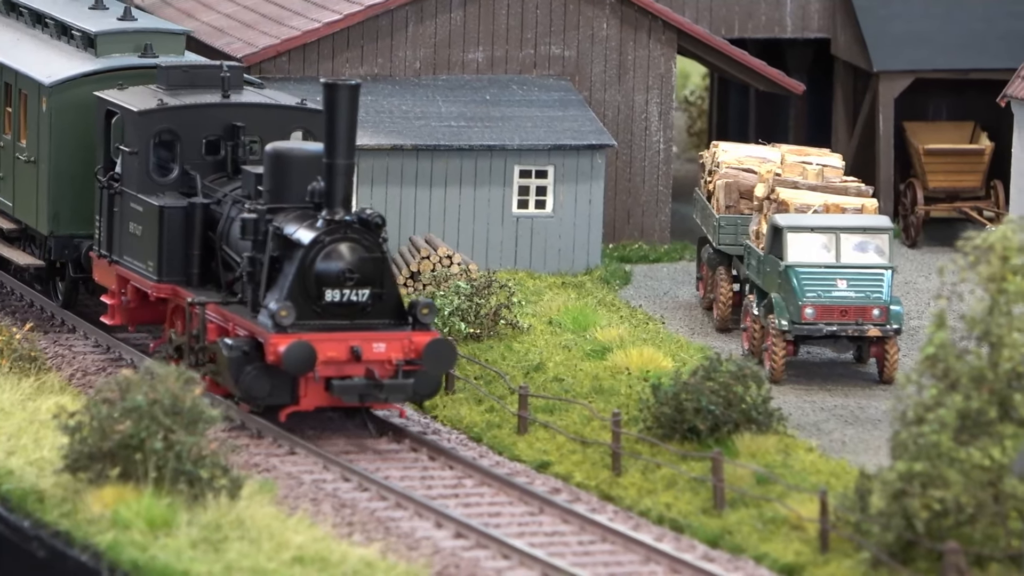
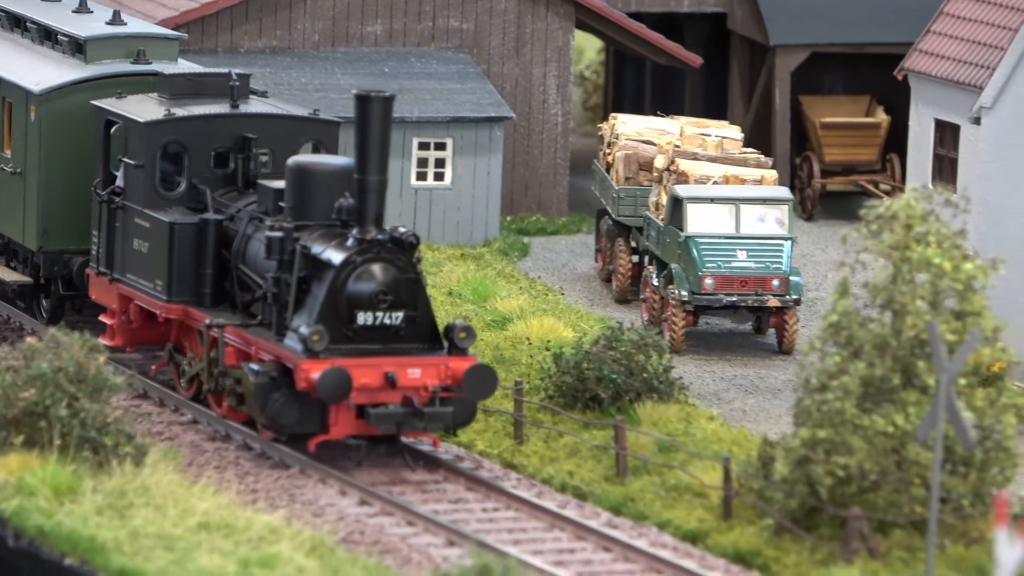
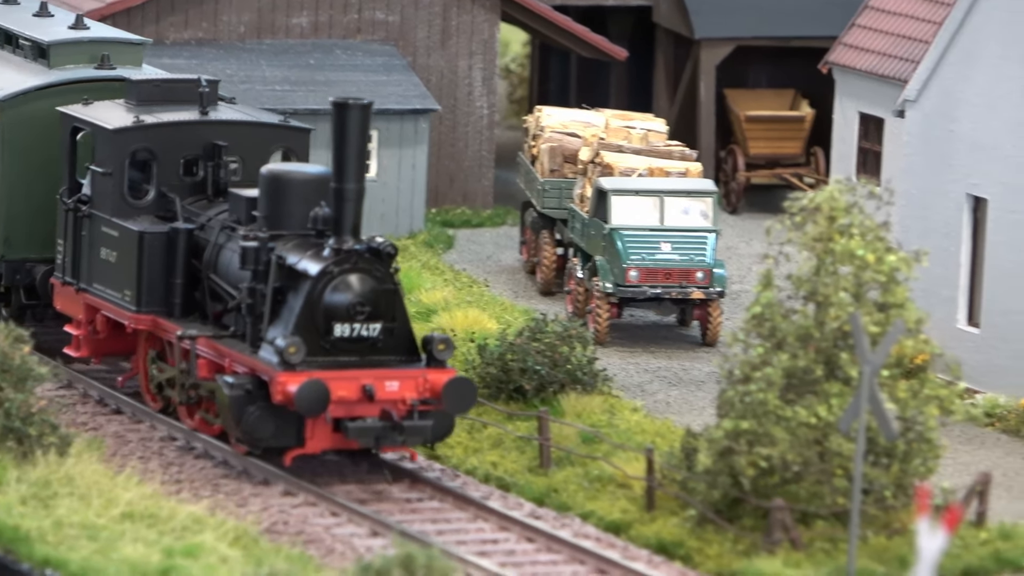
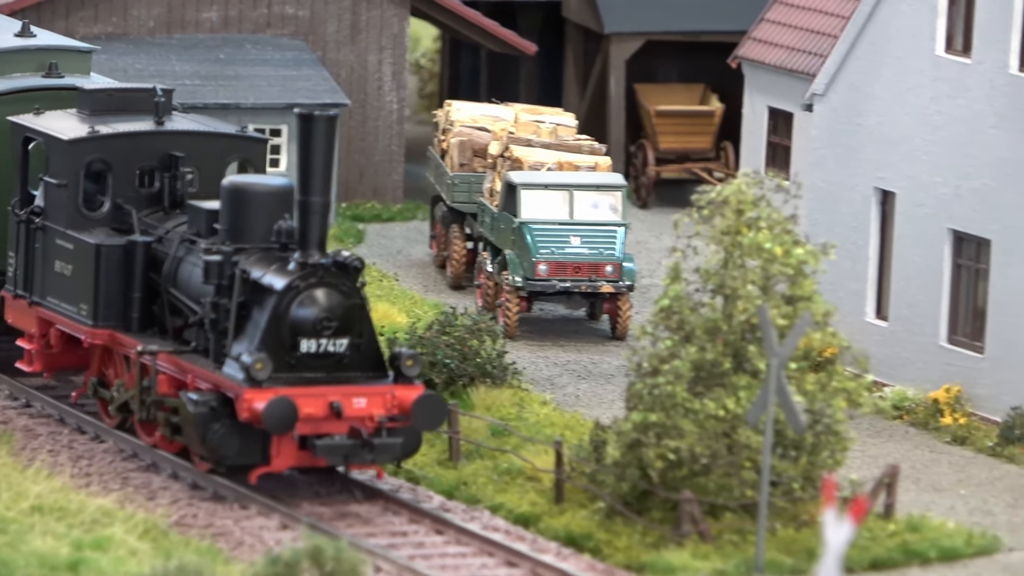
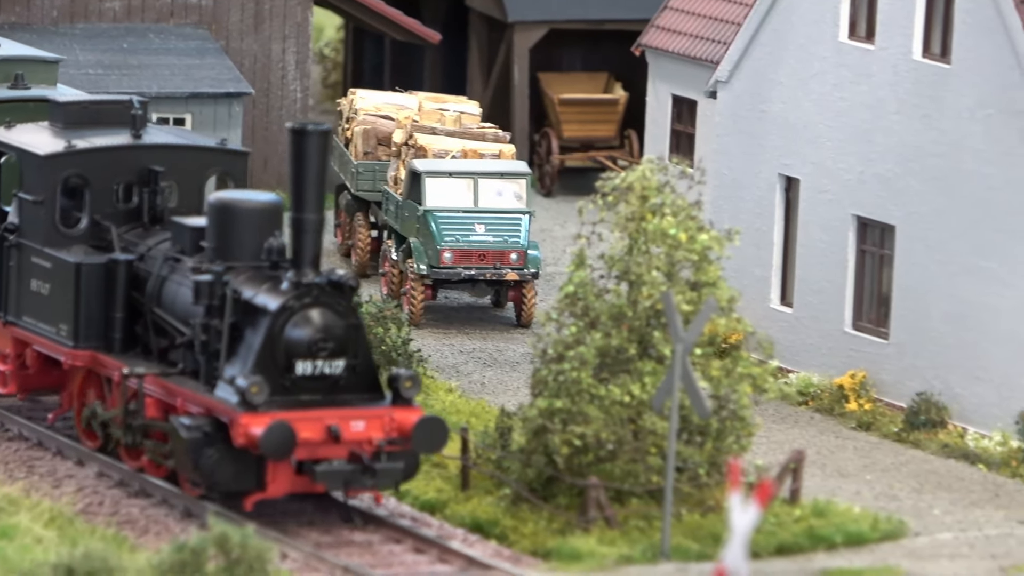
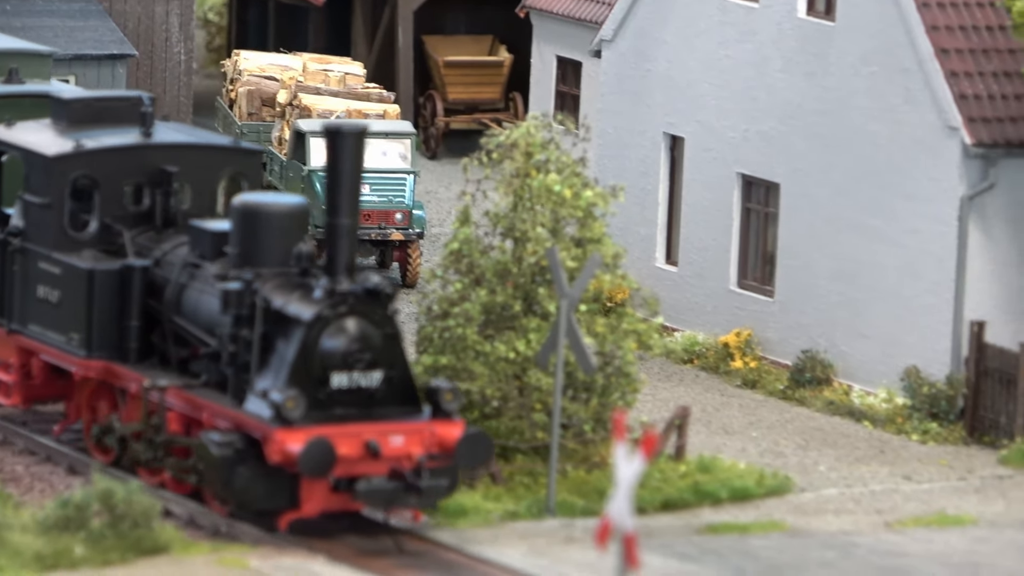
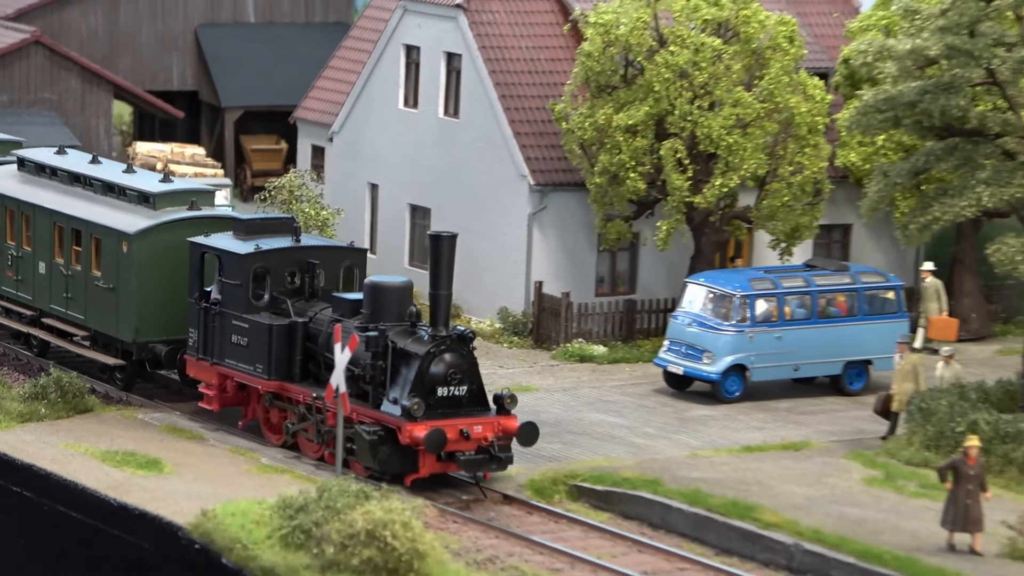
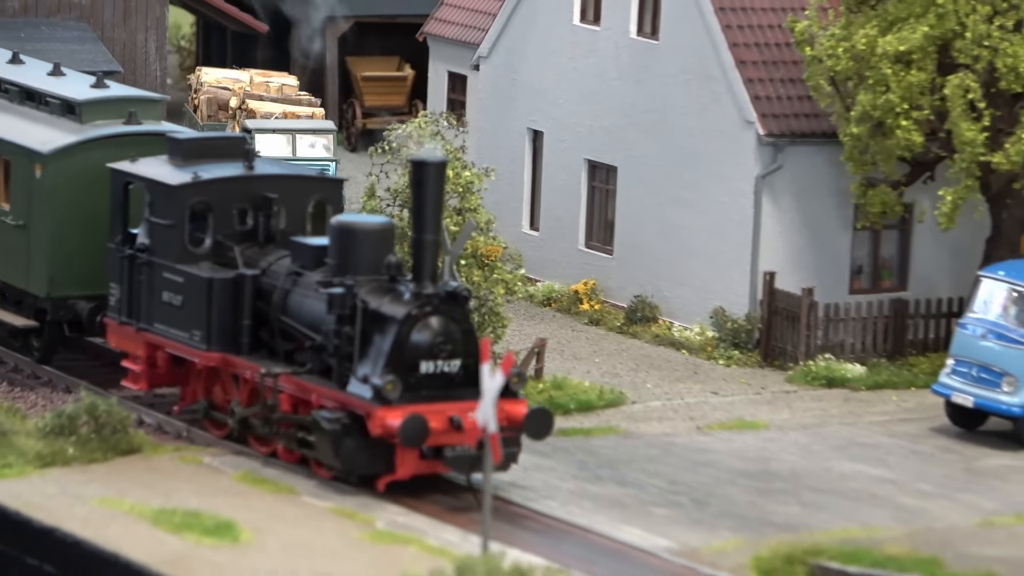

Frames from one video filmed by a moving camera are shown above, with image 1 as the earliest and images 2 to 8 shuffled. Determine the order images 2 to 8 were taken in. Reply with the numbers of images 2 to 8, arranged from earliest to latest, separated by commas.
2, 3, 4, 5, 6, 8, 7
